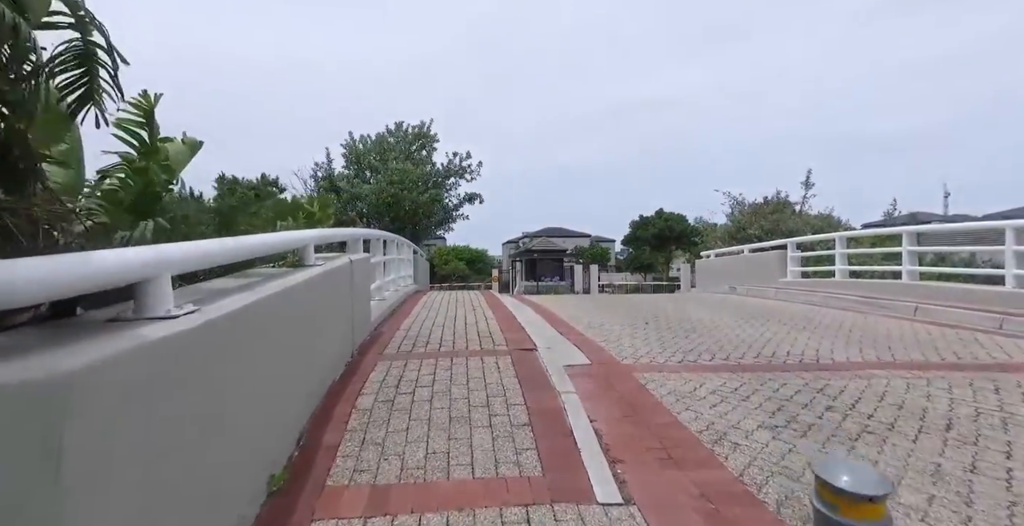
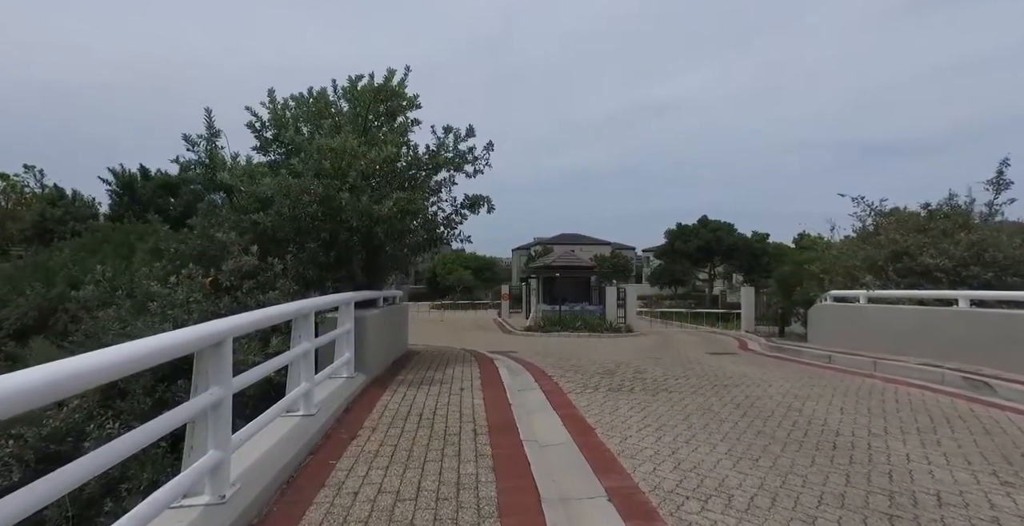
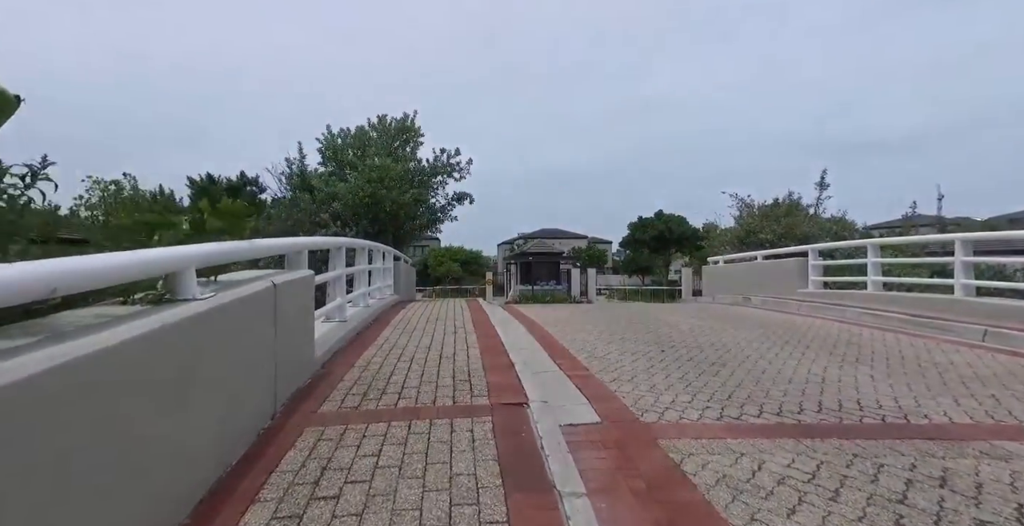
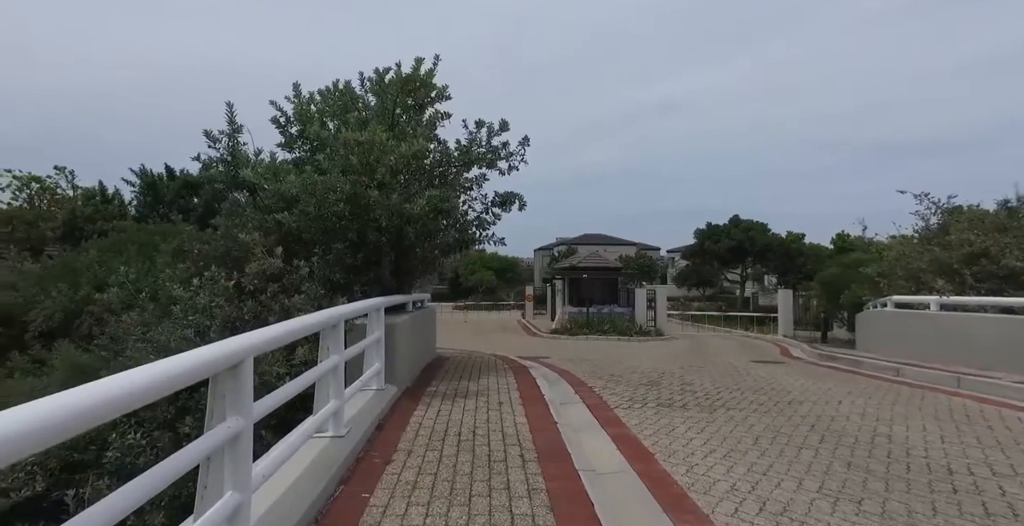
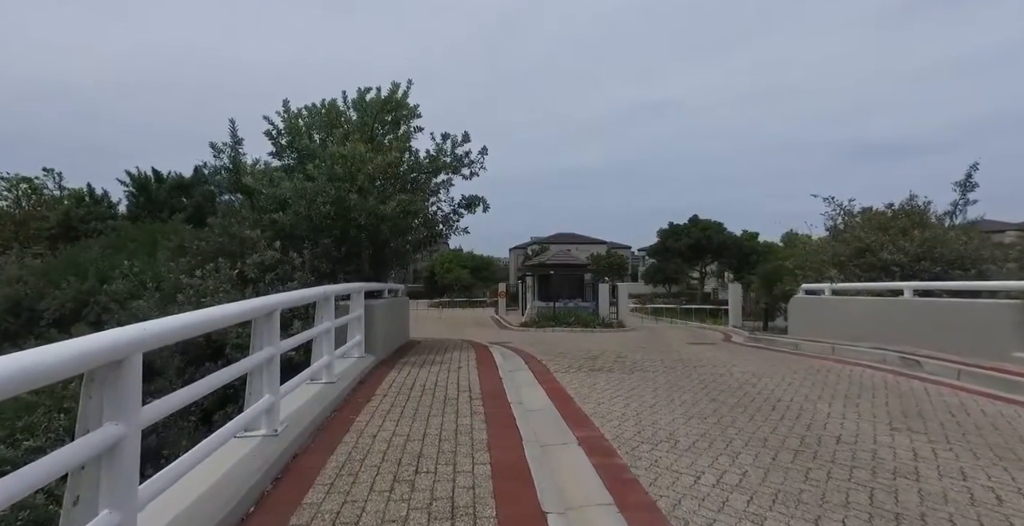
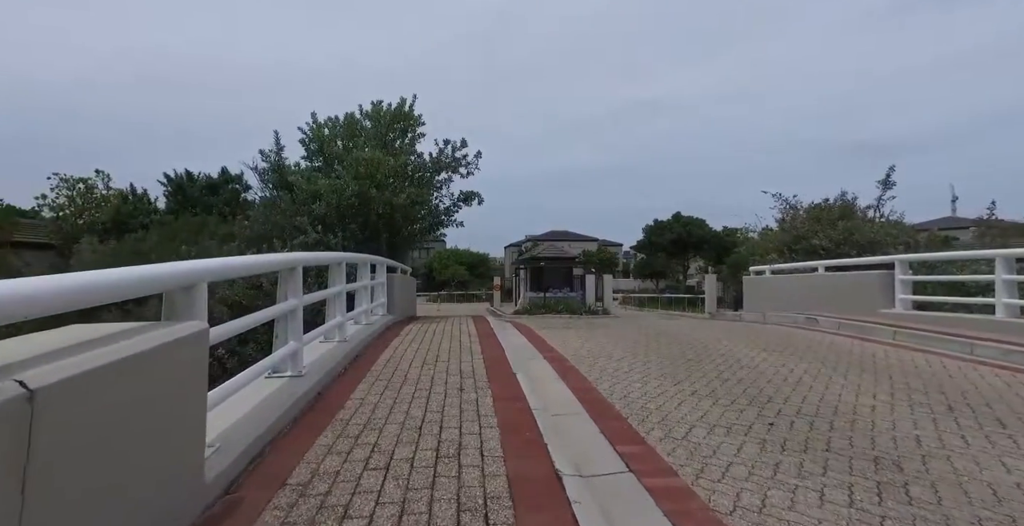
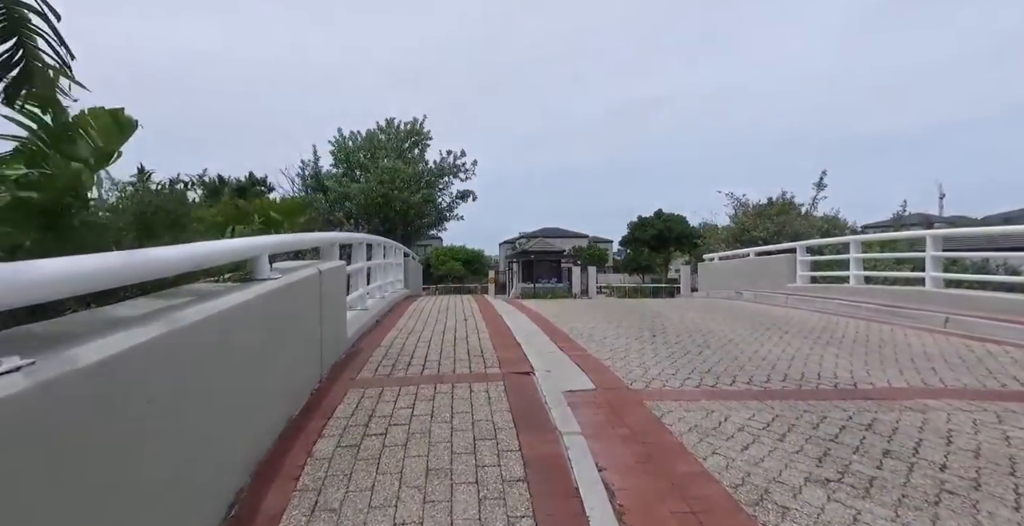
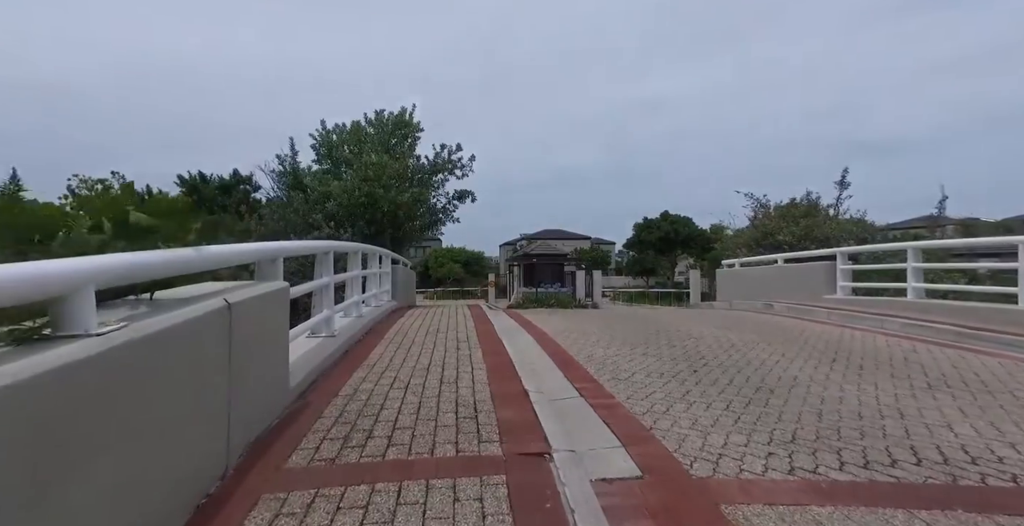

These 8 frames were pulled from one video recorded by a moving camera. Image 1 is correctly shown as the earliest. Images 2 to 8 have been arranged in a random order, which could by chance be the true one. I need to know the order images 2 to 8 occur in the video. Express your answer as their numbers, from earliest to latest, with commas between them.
7, 3, 8, 6, 5, 2, 4
